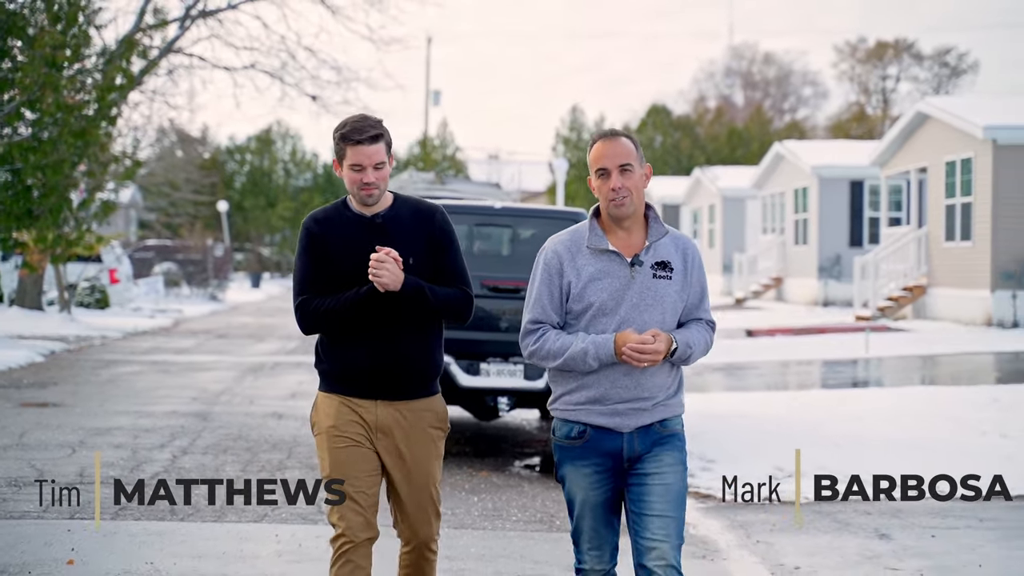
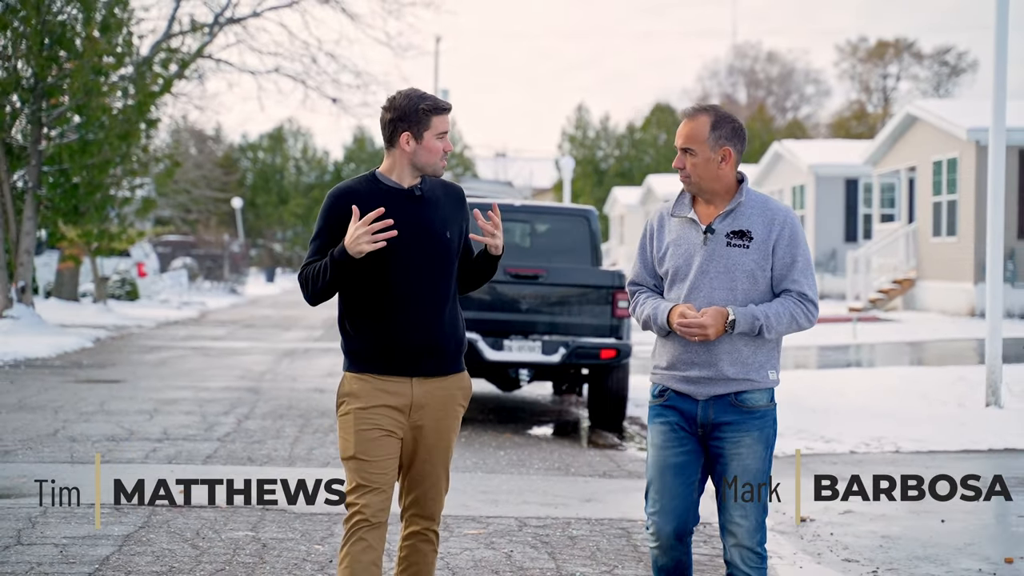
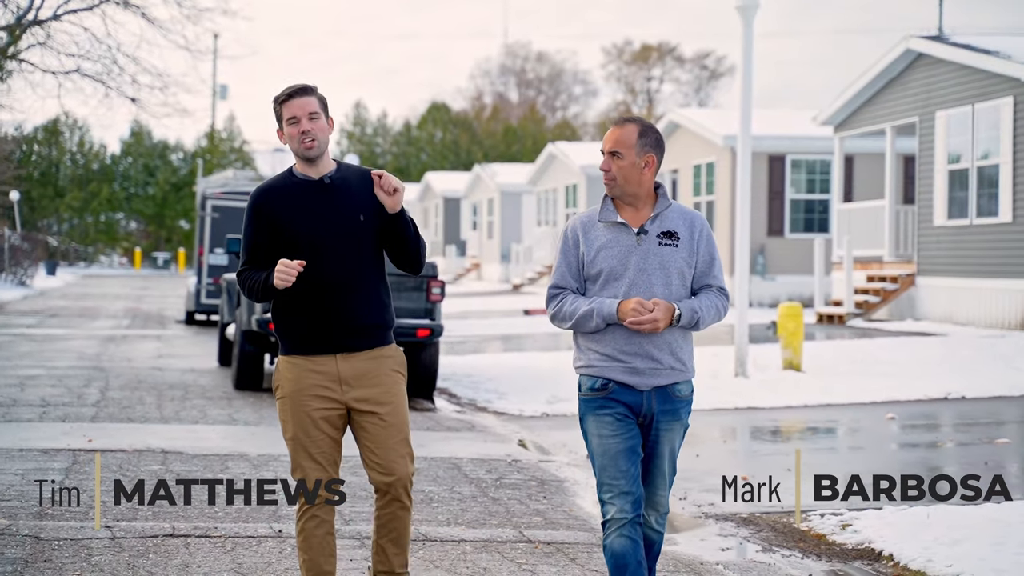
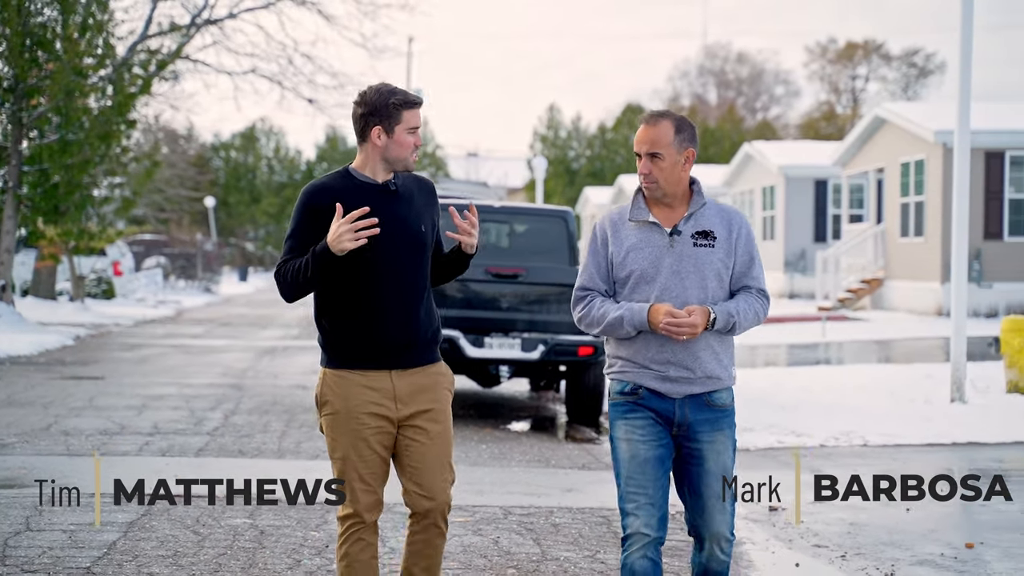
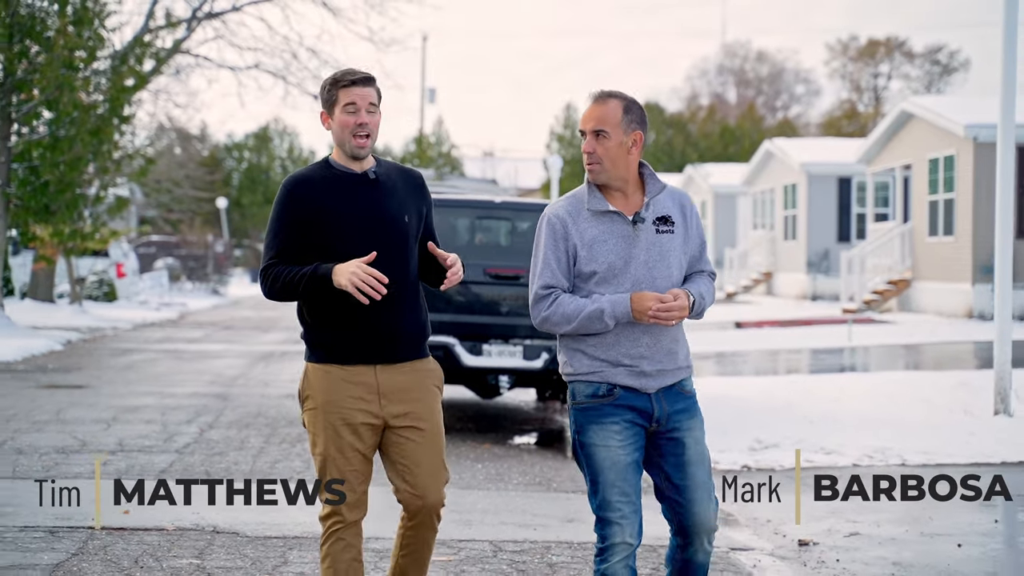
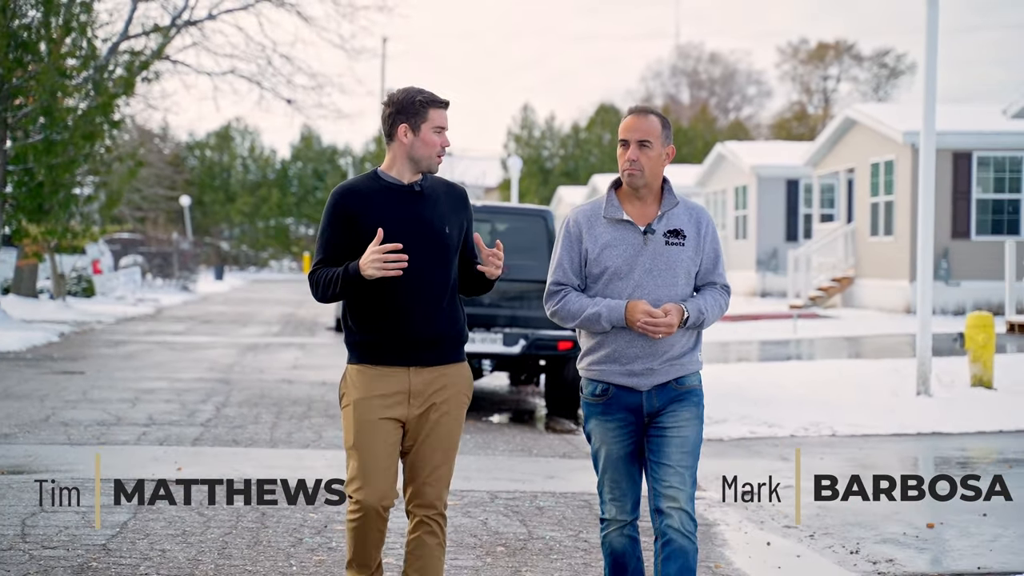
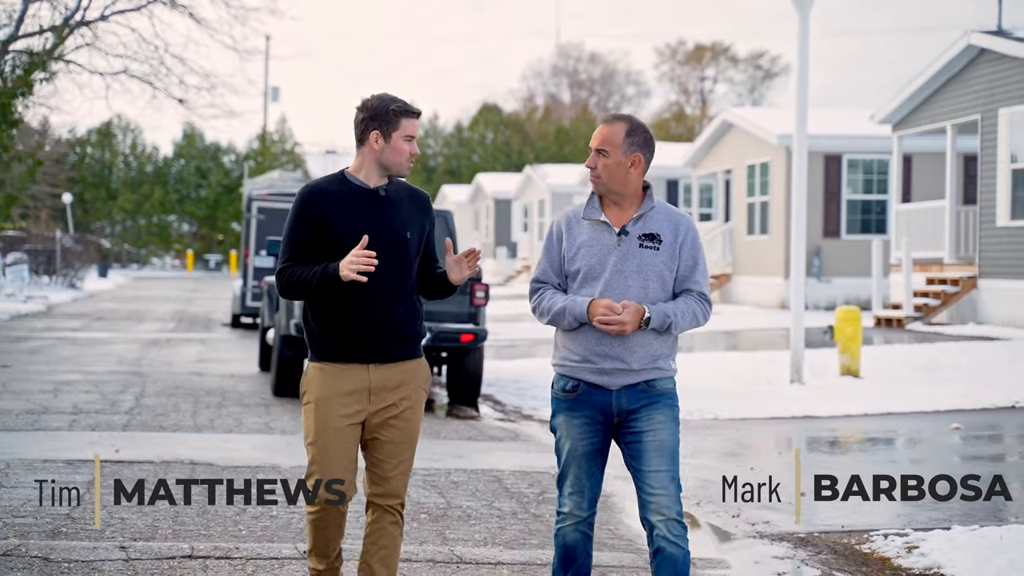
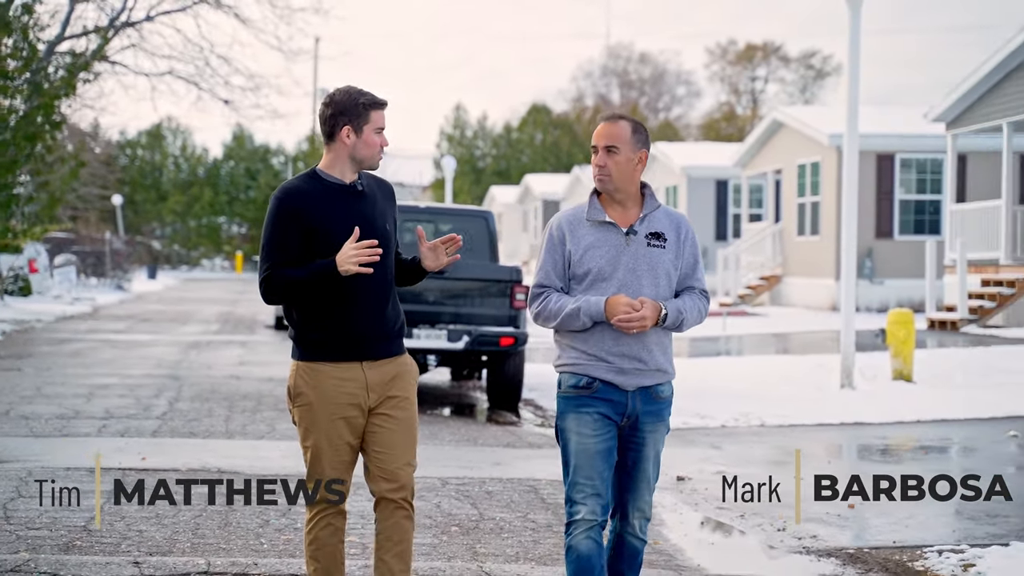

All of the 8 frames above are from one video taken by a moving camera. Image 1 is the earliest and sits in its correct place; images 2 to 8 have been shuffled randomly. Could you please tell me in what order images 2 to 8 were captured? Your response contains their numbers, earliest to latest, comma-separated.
5, 2, 4, 6, 8, 7, 3
